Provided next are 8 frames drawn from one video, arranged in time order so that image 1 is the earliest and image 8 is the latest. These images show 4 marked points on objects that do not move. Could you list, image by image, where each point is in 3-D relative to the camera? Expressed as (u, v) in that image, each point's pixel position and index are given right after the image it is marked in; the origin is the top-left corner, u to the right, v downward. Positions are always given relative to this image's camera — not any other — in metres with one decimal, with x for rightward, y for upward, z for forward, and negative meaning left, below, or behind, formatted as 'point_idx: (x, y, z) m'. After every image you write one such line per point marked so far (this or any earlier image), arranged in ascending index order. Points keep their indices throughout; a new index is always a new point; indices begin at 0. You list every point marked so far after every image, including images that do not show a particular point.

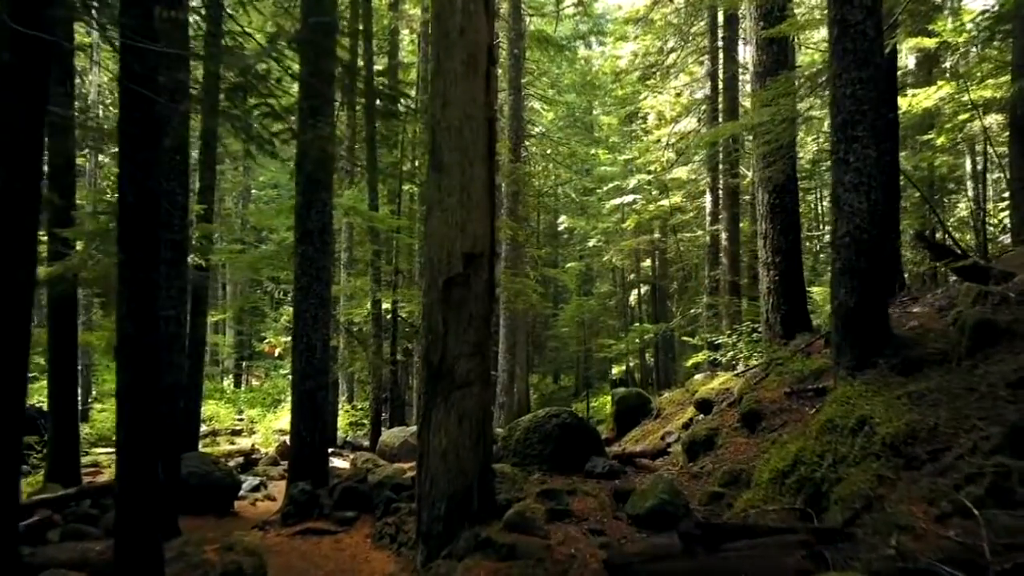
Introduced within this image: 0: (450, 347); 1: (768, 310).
0: (-0.4, -0.4, +5.0) m
1: (+3.6, -0.3, +11.0) m
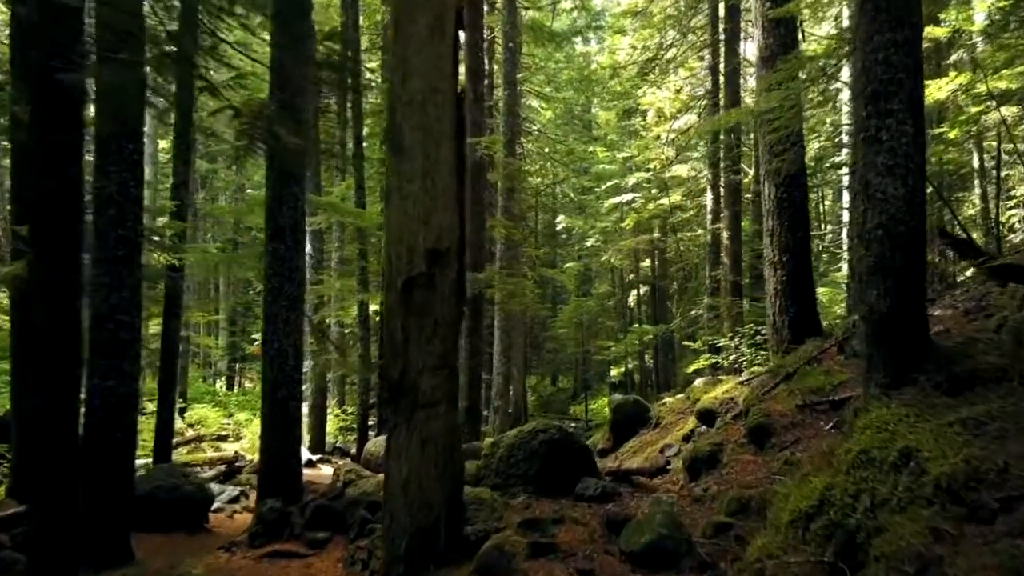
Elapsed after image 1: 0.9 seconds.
0: (-0.6, -0.5, +4.3) m
1: (+3.4, -0.3, +10.3) m
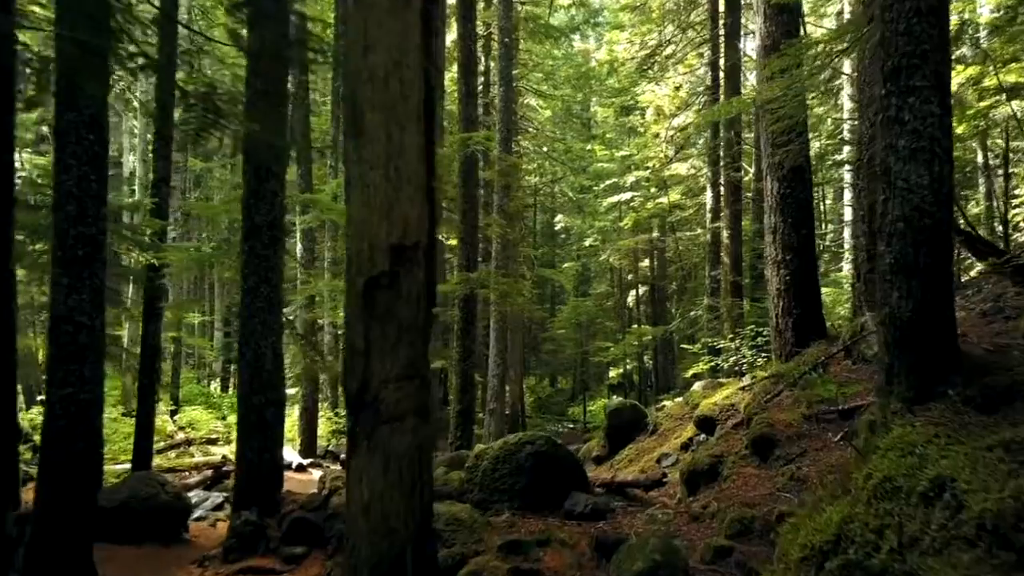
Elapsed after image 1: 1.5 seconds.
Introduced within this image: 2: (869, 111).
0: (-0.7, -0.5, +3.8) m
1: (+3.3, -0.3, +9.8) m
2: (+5.1, +2.6, +11.4) m
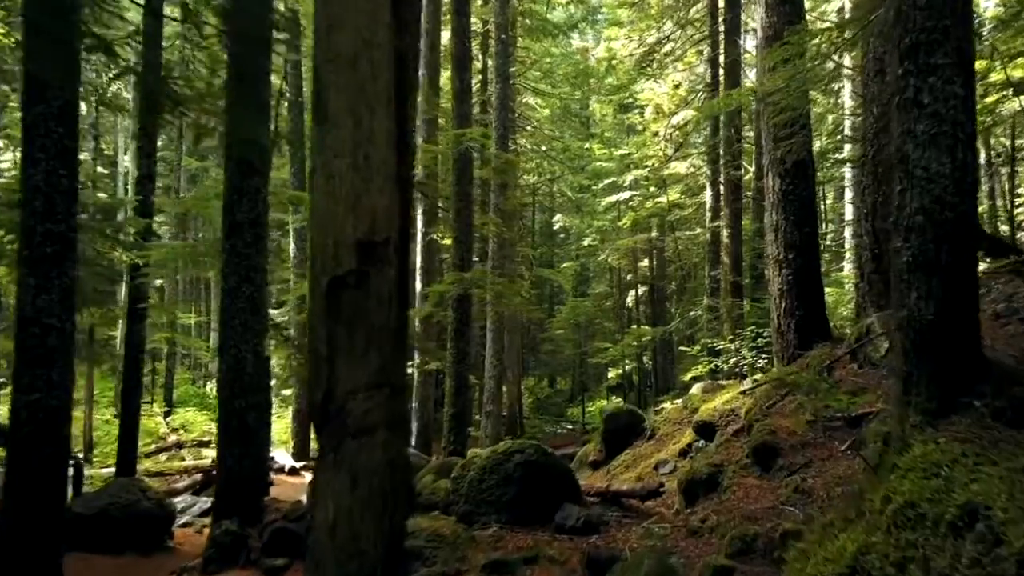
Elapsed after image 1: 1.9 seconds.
0: (-0.8, -0.5, +3.5) m
1: (+3.2, -0.3, +9.5) m
2: (+5.0, +2.6, +11.0) m
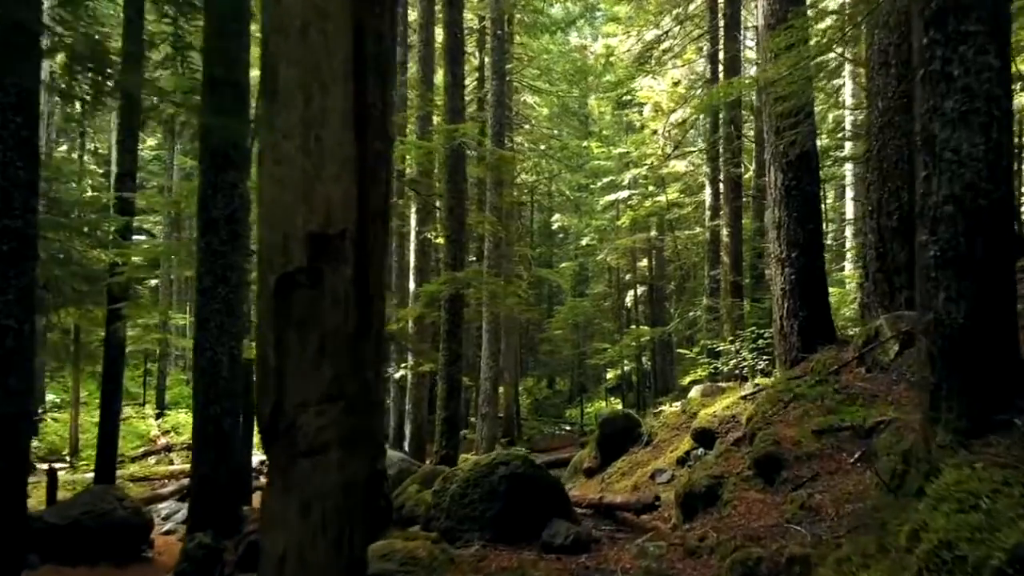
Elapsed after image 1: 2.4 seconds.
0: (-0.9, -0.5, +3.1) m
1: (+3.1, -0.3, +9.1) m
2: (+4.9, +2.6, +10.6) m
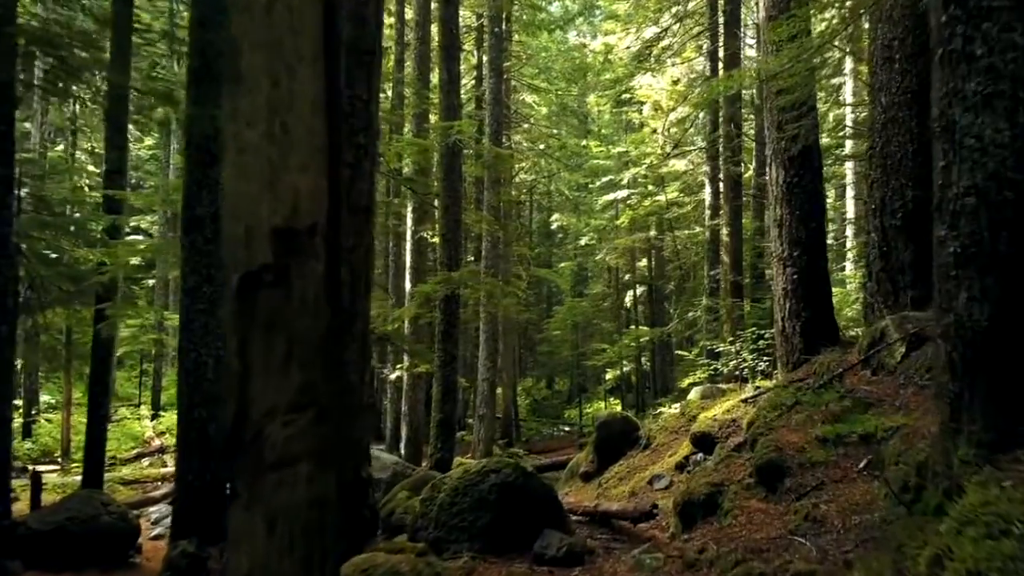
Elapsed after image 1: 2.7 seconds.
0: (-0.9, -0.5, +2.9) m
1: (+3.0, -0.3, +8.8) m
2: (+4.9, +2.6, +10.4) m
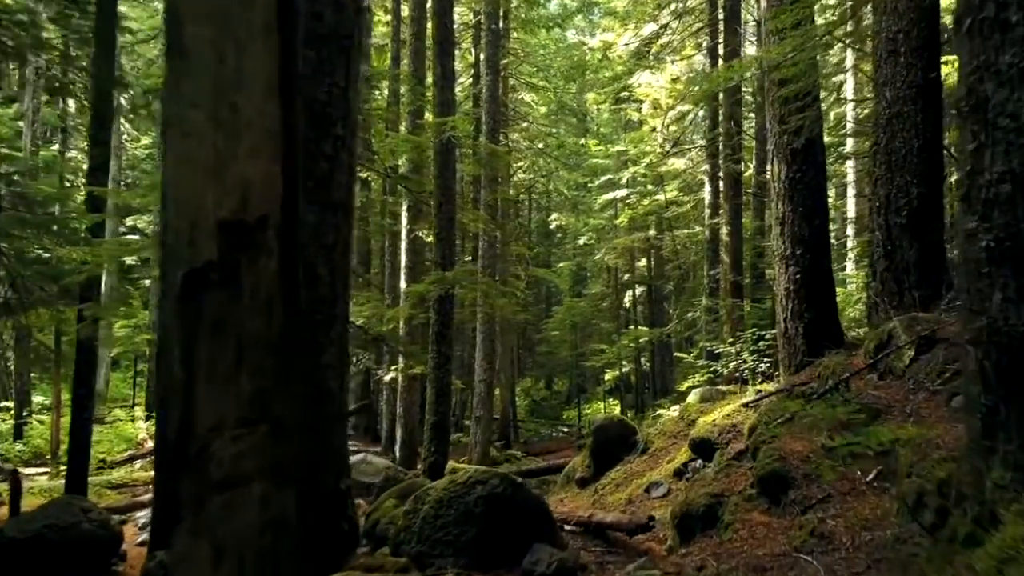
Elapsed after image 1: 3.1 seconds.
0: (-1.0, -0.5, +2.6) m
1: (+3.0, -0.3, +8.5) m
2: (+4.8, +2.6, +10.1) m
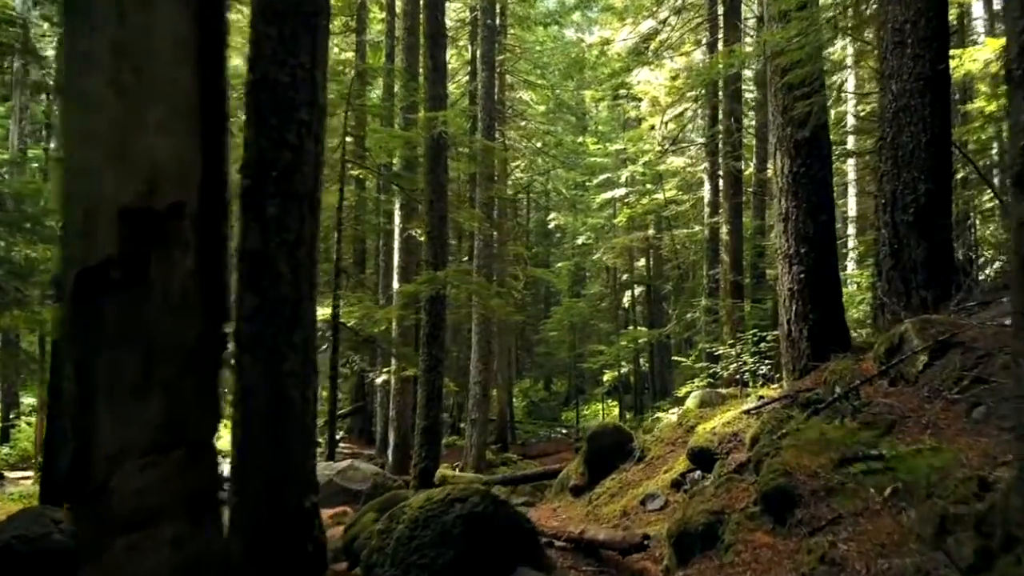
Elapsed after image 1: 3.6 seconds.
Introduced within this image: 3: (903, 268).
0: (-1.1, -0.5, +2.1) m
1: (+2.9, -0.3, +8.1) m
2: (+4.7, +2.6, +9.7) m
3: (+4.9, +0.2, +9.8) m
